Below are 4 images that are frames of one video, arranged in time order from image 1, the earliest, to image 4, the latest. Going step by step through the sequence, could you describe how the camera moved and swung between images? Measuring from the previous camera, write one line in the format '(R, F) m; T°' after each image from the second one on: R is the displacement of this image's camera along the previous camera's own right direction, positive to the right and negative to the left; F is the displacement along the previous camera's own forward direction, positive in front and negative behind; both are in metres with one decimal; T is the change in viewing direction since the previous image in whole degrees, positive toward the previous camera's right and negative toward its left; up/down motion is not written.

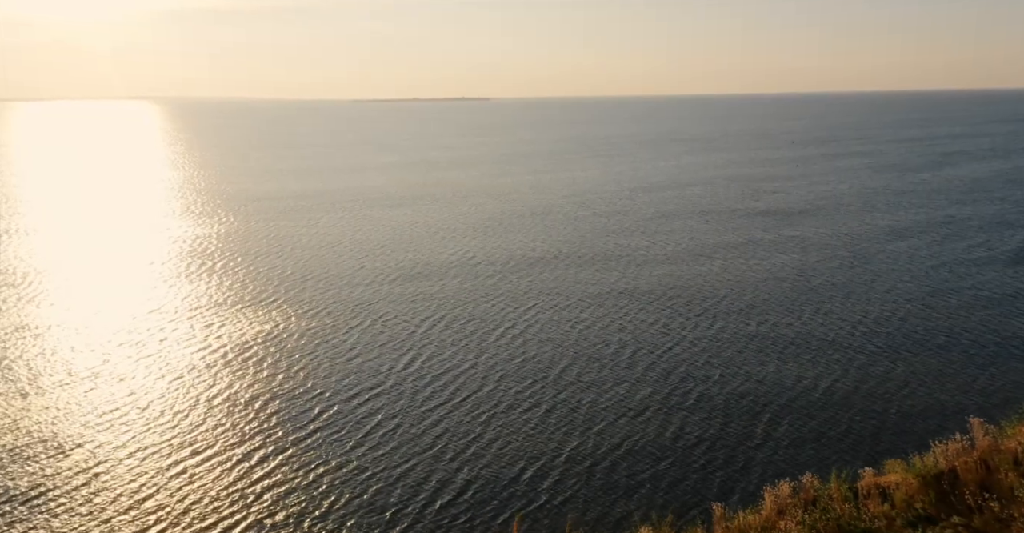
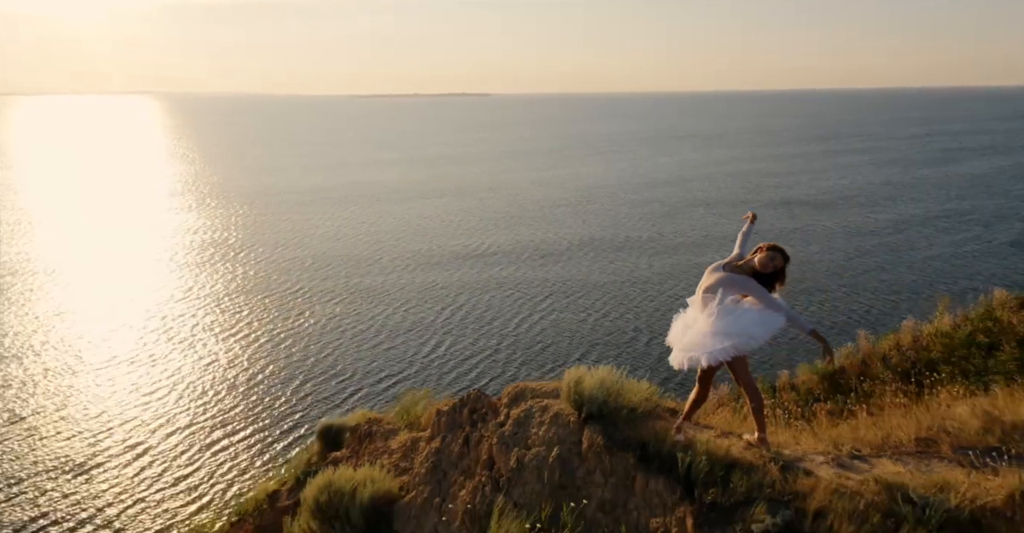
(-1.0, -1.7) m; 0°
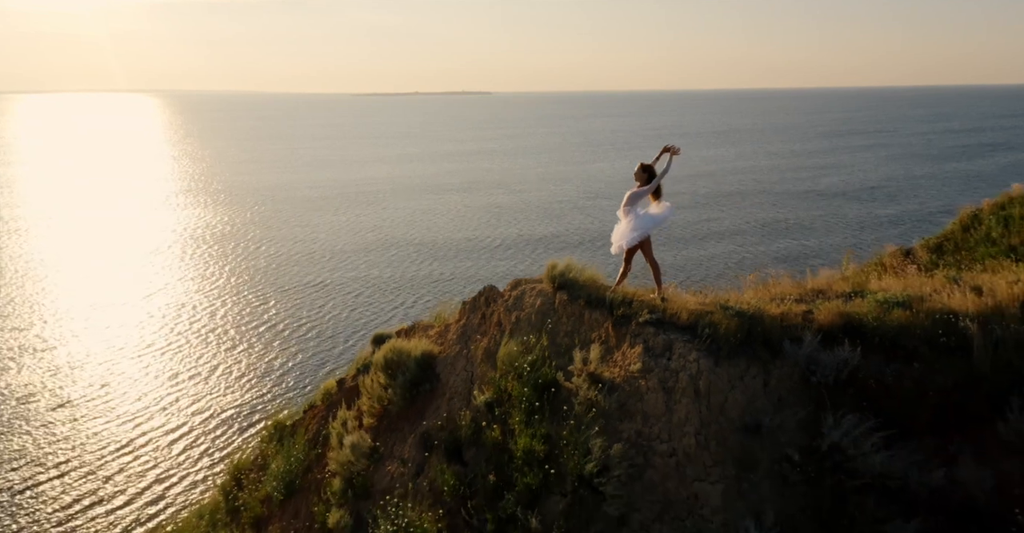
(0.0, -2.9) m; 0°
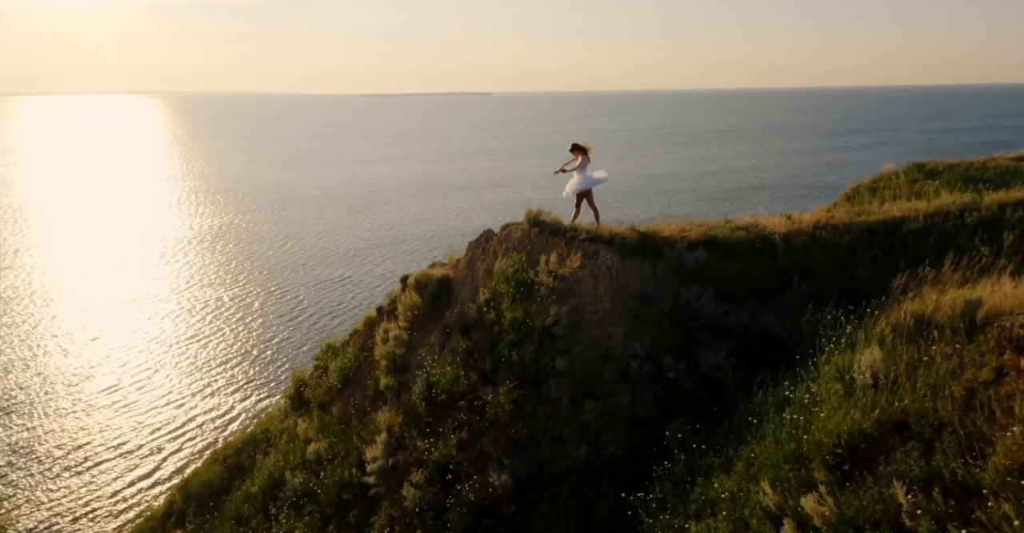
(+0.2, -3.8) m; 0°
